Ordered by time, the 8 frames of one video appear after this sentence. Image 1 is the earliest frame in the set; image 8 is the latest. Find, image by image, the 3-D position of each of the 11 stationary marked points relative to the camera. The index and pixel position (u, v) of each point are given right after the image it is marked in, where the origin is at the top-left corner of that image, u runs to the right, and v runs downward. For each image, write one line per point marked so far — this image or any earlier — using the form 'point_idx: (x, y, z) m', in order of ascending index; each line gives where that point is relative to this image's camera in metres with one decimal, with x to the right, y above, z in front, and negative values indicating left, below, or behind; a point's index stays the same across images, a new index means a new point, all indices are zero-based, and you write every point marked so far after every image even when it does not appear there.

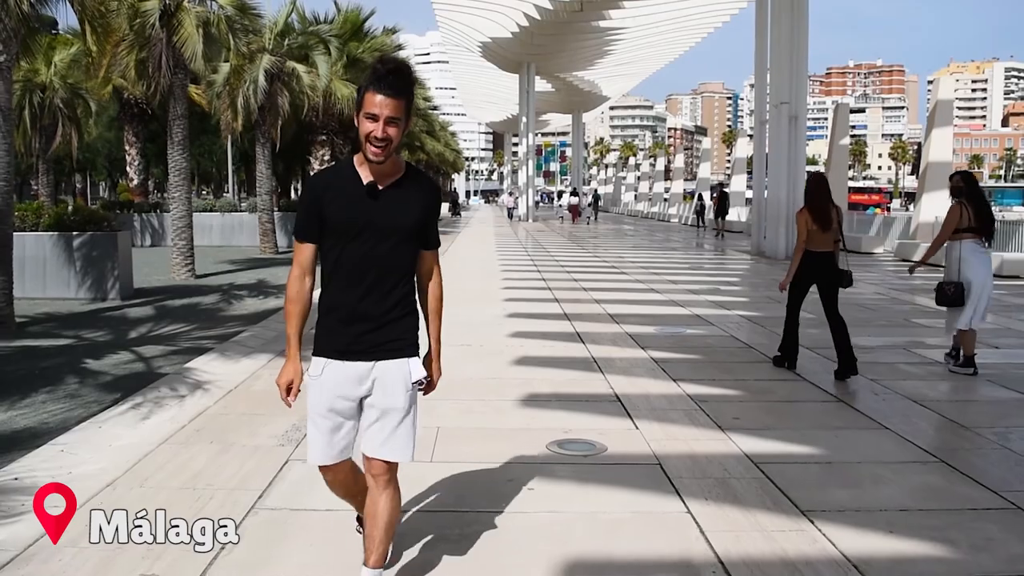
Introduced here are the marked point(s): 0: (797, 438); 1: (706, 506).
0: (+1.8, -0.9, +5.9) m
1: (+1.0, -1.1, +4.5) m
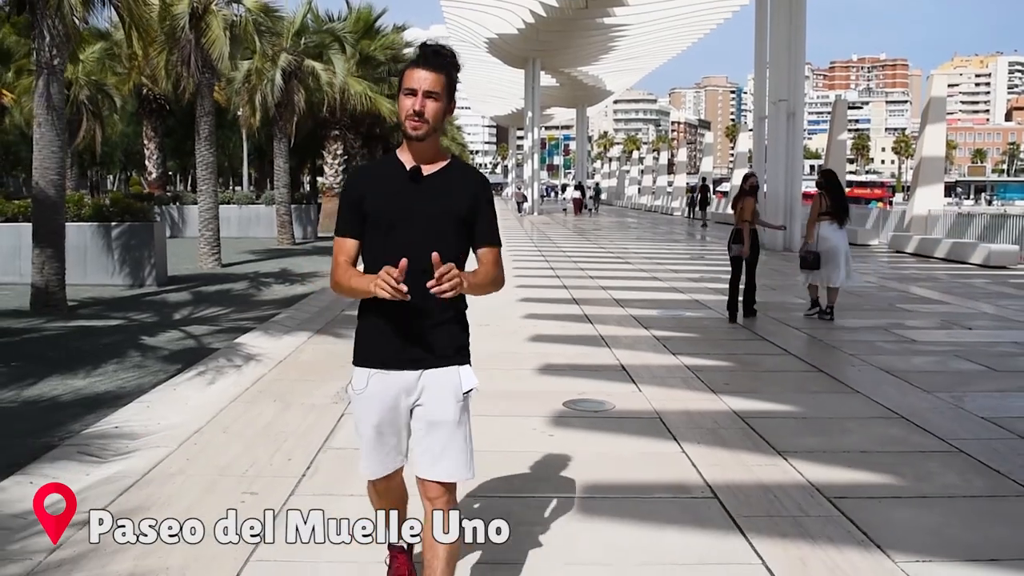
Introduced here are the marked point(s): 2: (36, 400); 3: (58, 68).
0: (+1.9, -0.8, +6.8) m
1: (+1.1, -0.9, +5.4) m
2: (-3.5, -0.8, +6.9) m
3: (-5.6, +2.7, +11.7) m
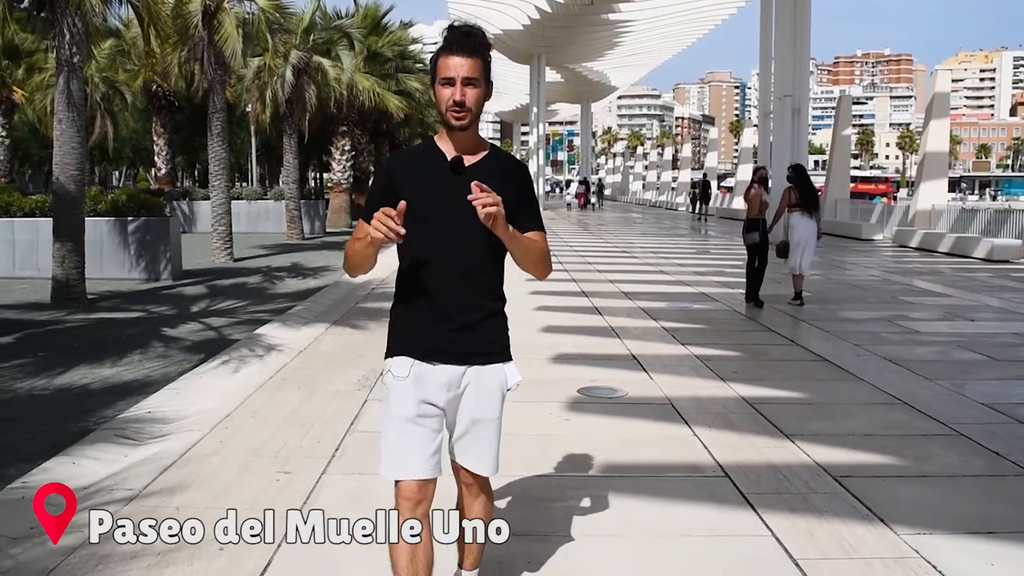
0: (+2.0, -0.7, +7.0) m
1: (+1.2, -0.9, +5.7) m
2: (-3.4, -0.7, +7.1) m
3: (-5.5, +2.8, +11.9) m
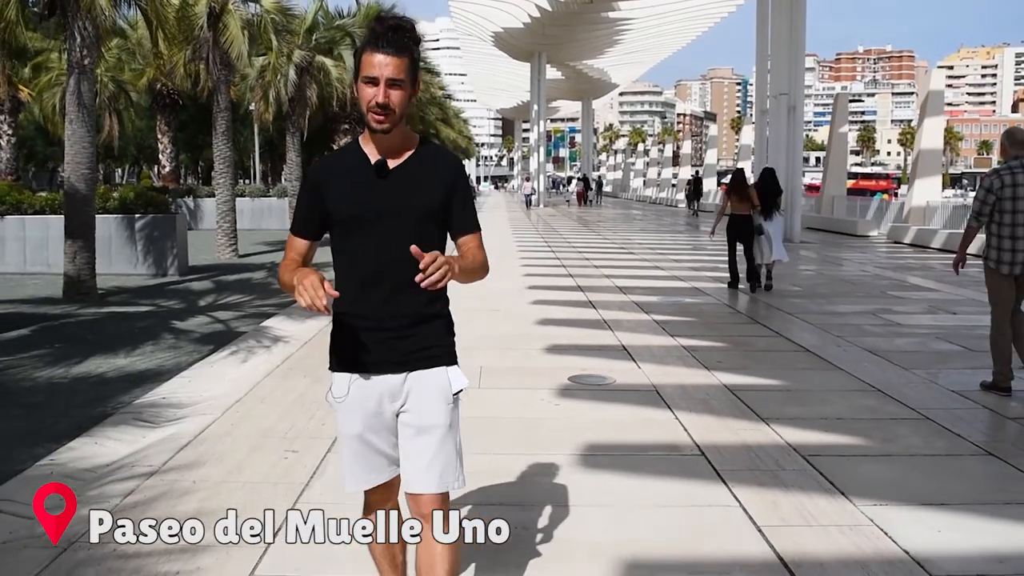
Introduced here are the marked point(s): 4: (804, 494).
0: (+2.0, -0.7, +7.4) m
1: (+1.2, -0.8, +6.0) m
2: (-3.4, -0.7, +7.5) m
3: (-5.5, +2.9, +12.3) m
4: (+1.4, -1.0, +4.6) m
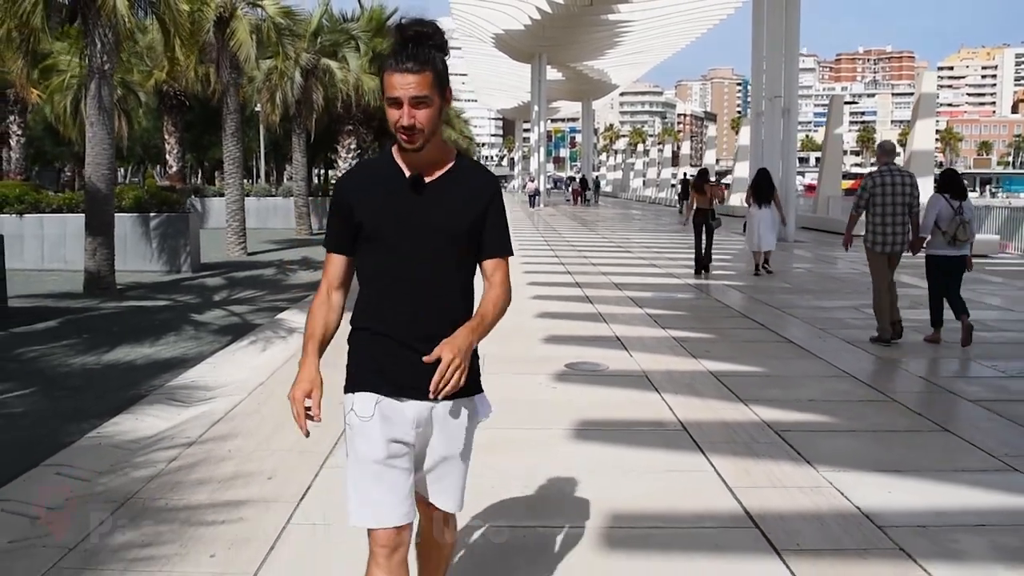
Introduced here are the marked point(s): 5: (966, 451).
0: (+2.0, -0.6, +7.9) m
1: (+1.2, -0.8, +6.6) m
2: (-3.4, -0.6, +8.0) m
3: (-5.5, +3.0, +12.8) m
4: (+1.4, -1.0, +5.2) m
5: (+2.6, -0.9, +5.4) m
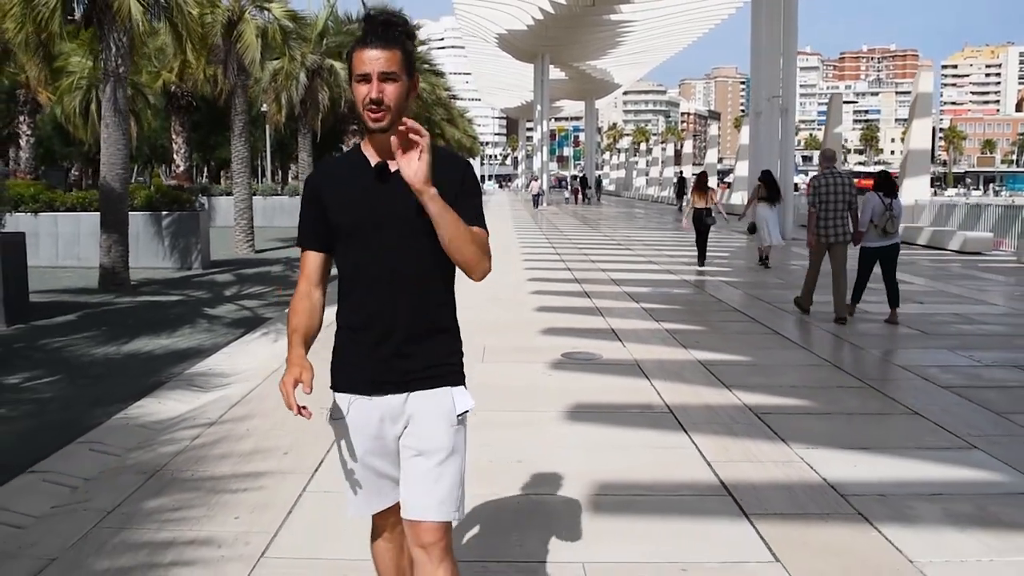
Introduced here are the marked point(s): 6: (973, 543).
0: (+2.0, -0.6, +8.3) m
1: (+1.1, -0.7, +7.0) m
2: (-3.4, -0.6, +8.5) m
3: (-5.5, +3.0, +13.3) m
4: (+1.4, -0.9, +5.6) m
5: (+2.6, -0.9, +5.8) m
6: (+2.0, -1.1, +4.1) m
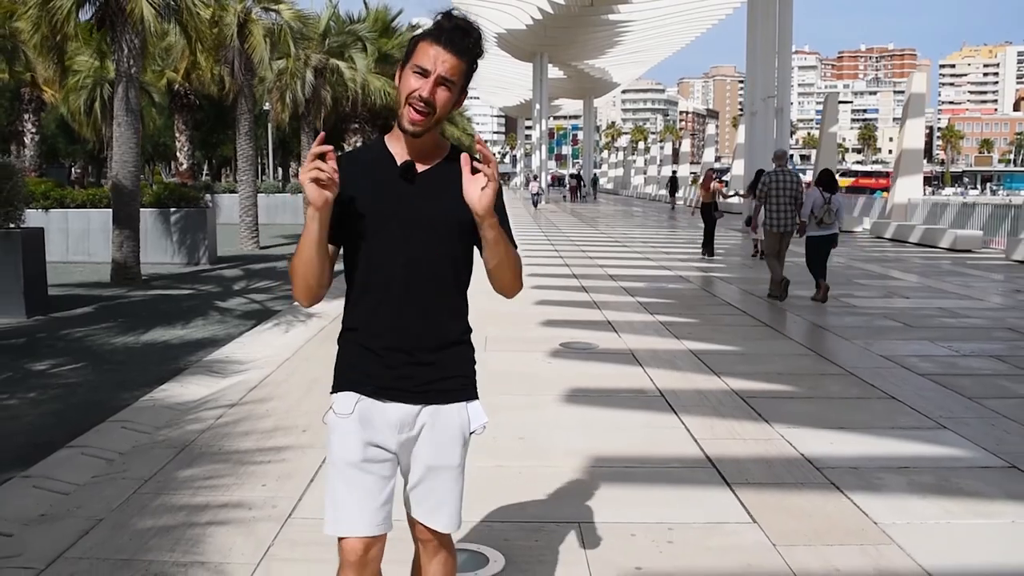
0: (+2.0, -0.5, +8.7) m
1: (+1.2, -0.6, +7.4) m
2: (-3.4, -0.5, +8.9) m
3: (-5.5, +3.1, +13.7) m
4: (+1.4, -0.8, +6.0) m
5: (+2.6, -0.8, +6.3) m
6: (+2.0, -1.1, +4.5) m
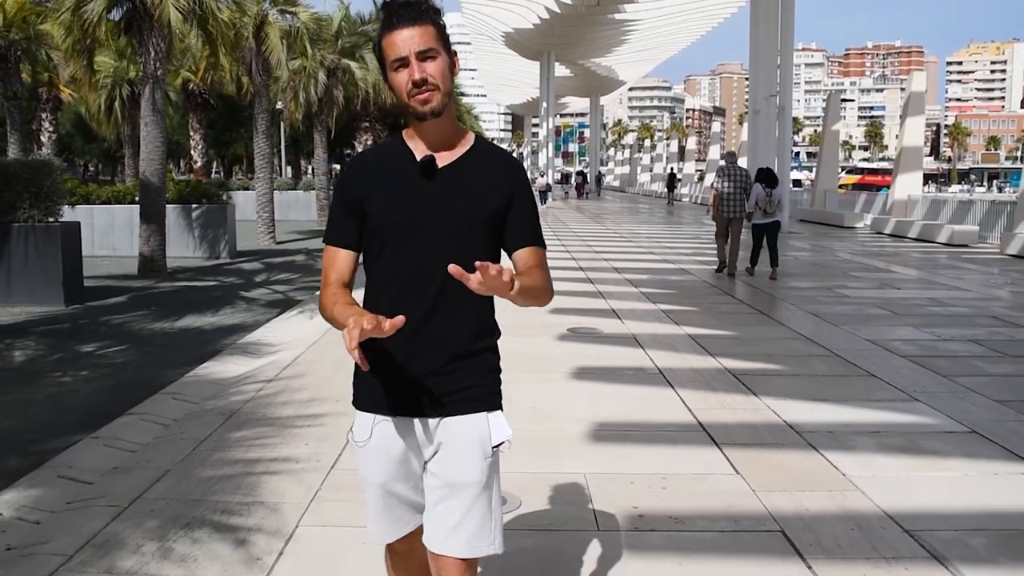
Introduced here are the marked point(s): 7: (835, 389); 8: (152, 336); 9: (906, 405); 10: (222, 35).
0: (+2.1, -0.4, +9.3) m
1: (+1.2, -0.5, +8.0) m
2: (-3.3, -0.4, +9.5) m
3: (-5.4, +3.2, +14.3) m
4: (+1.5, -0.7, +6.6) m
5: (+2.7, -0.7, +6.9) m
6: (+2.1, -1.0, +5.1) m
7: (+2.3, -0.7, +6.8) m
8: (-3.4, -0.5, +8.9) m
9: (+2.7, -0.8, +6.3) m
10: (-4.6, +4.0, +14.7) m
